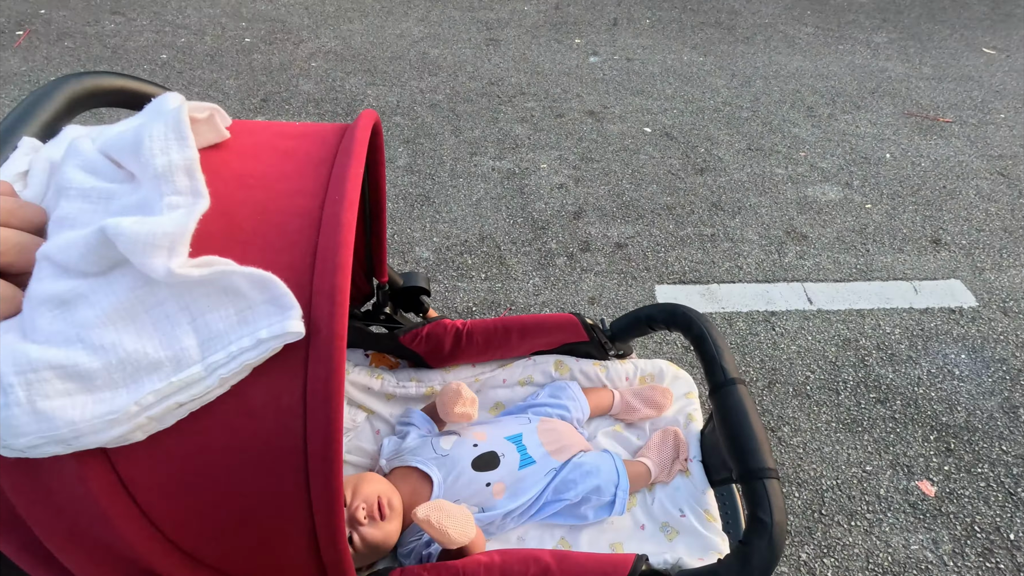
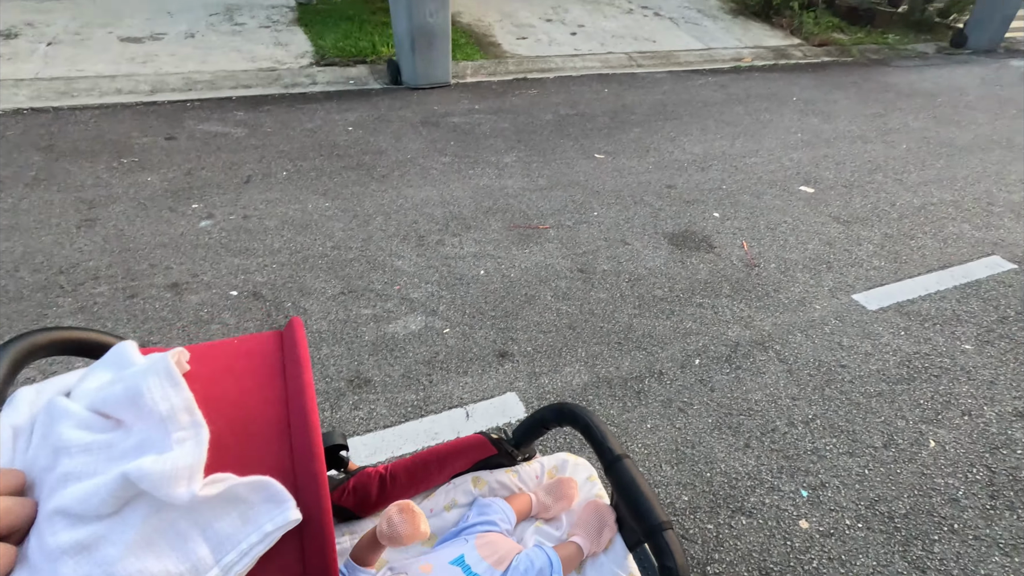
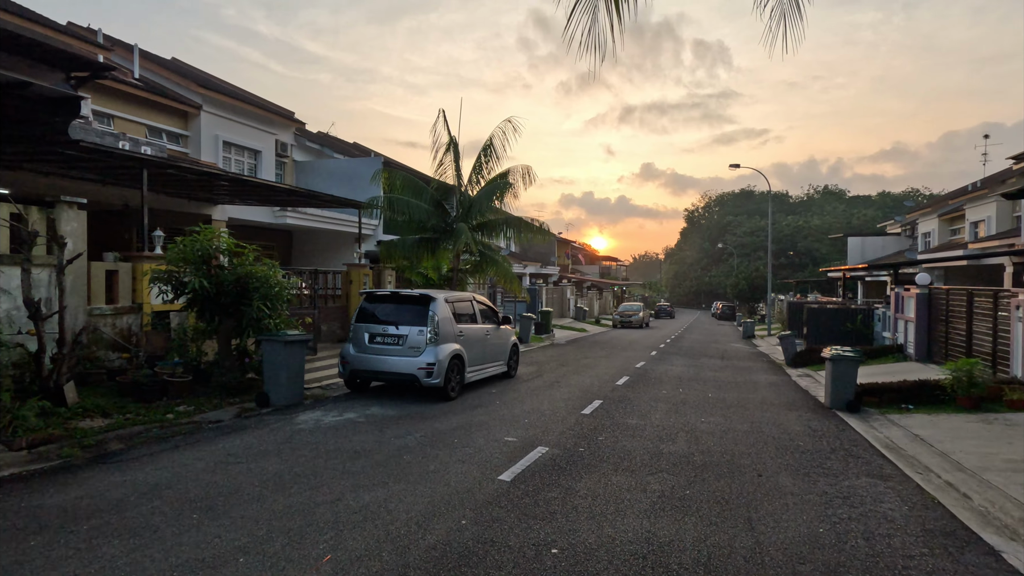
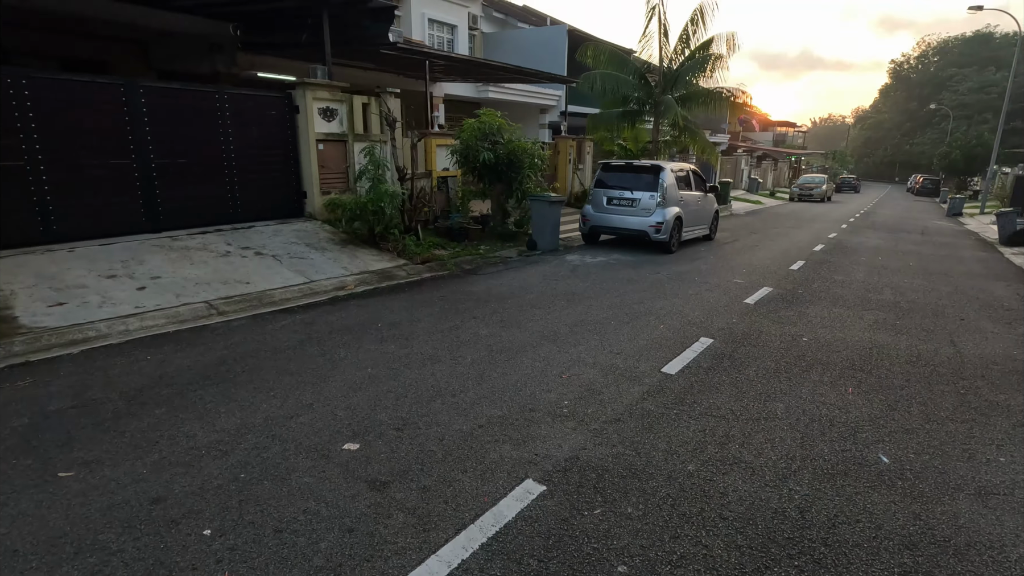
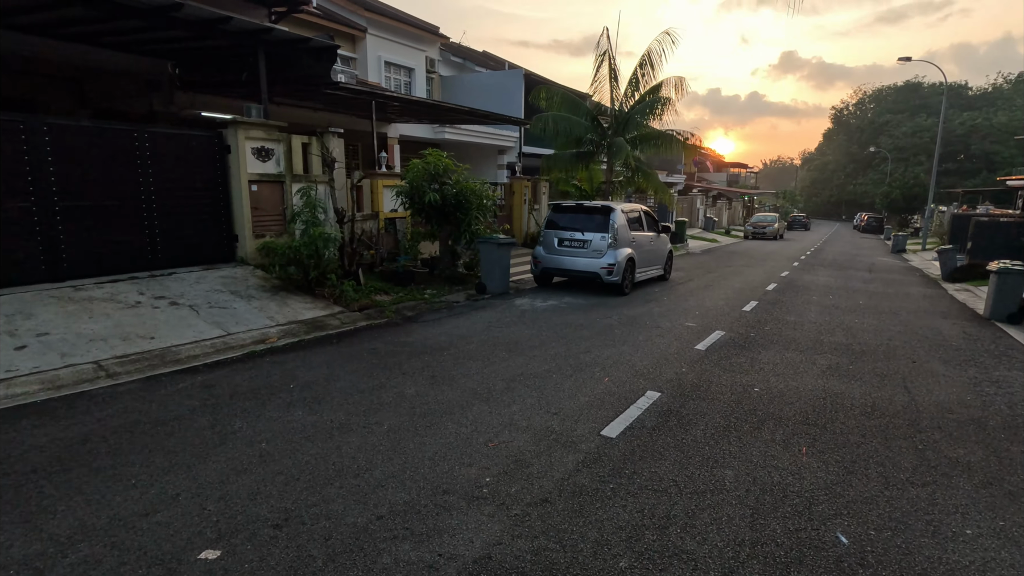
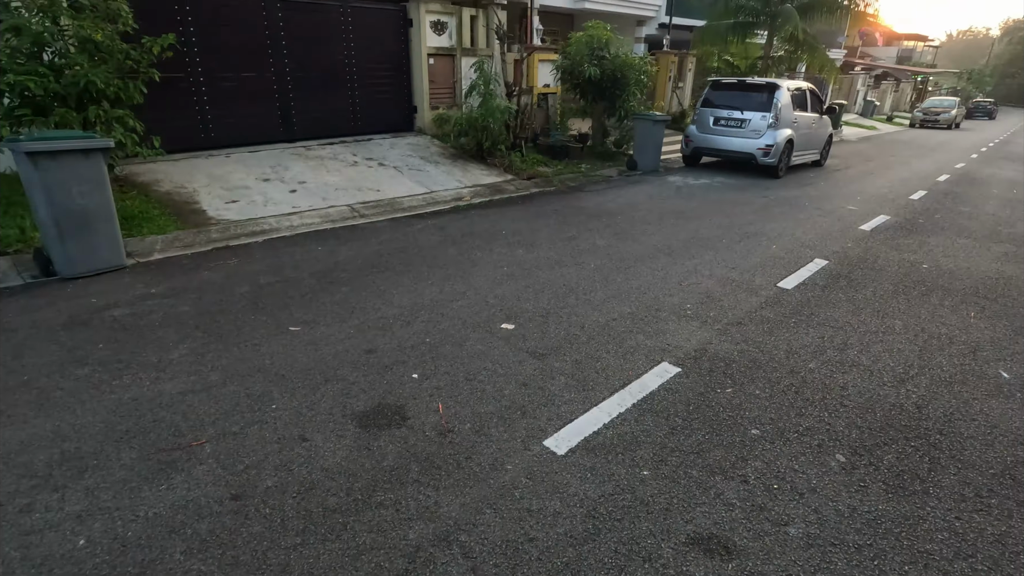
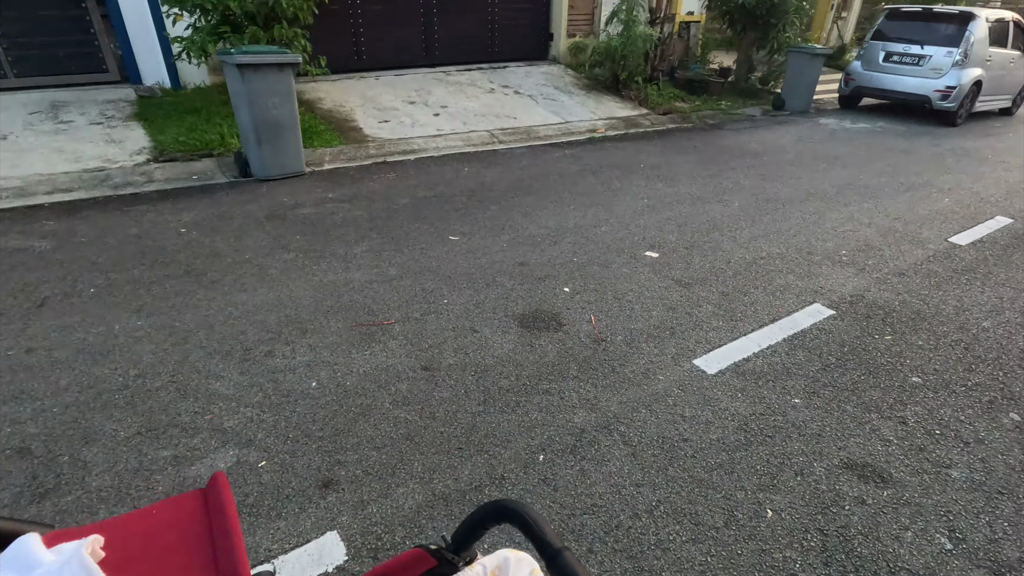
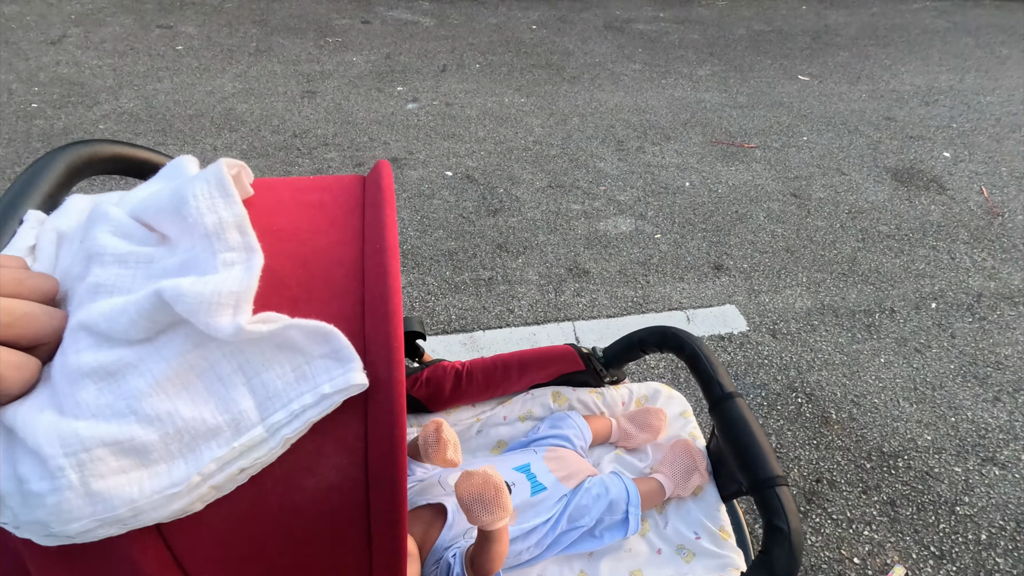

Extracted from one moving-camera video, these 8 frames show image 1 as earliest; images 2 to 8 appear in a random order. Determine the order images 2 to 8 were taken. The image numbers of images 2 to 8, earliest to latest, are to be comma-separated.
8, 2, 7, 6, 4, 5, 3
